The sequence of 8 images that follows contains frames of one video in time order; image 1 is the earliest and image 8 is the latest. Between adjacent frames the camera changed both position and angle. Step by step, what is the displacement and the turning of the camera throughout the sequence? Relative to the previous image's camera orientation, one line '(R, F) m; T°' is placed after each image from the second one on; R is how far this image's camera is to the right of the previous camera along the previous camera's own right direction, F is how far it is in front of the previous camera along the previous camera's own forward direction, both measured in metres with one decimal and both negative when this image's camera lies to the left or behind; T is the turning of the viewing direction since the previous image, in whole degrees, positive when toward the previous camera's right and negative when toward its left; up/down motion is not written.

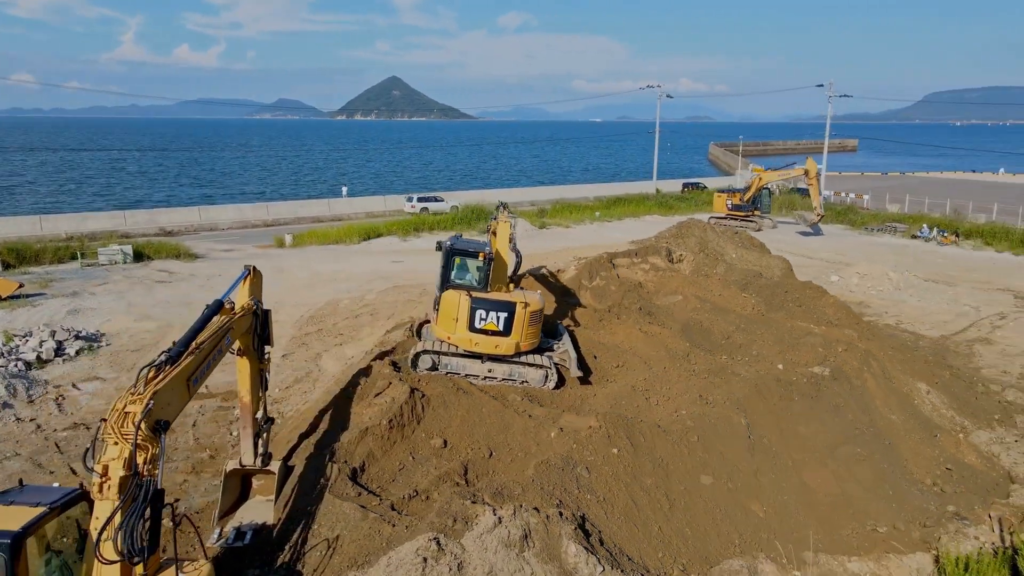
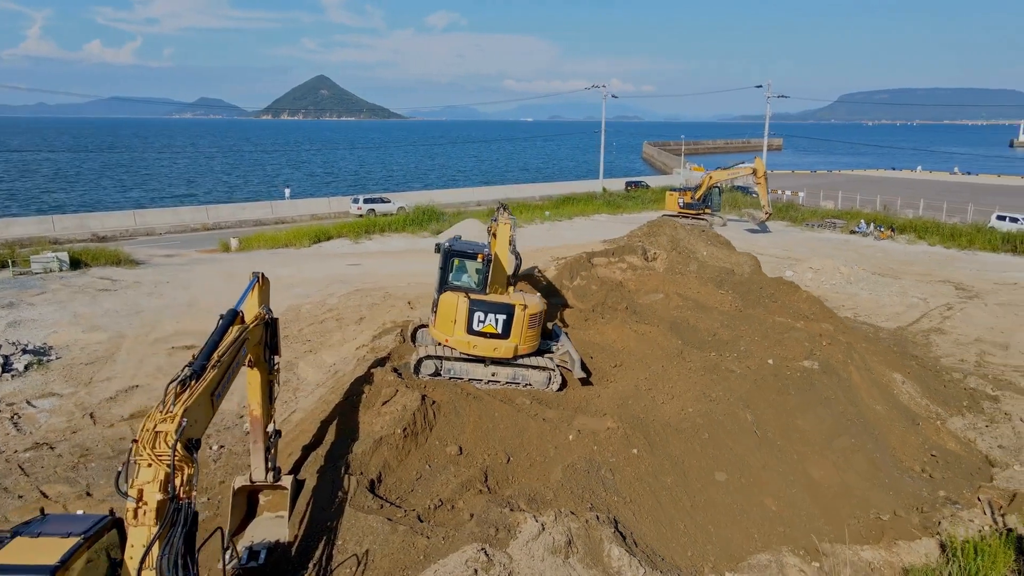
(-0.8, +0.1) m; +5°
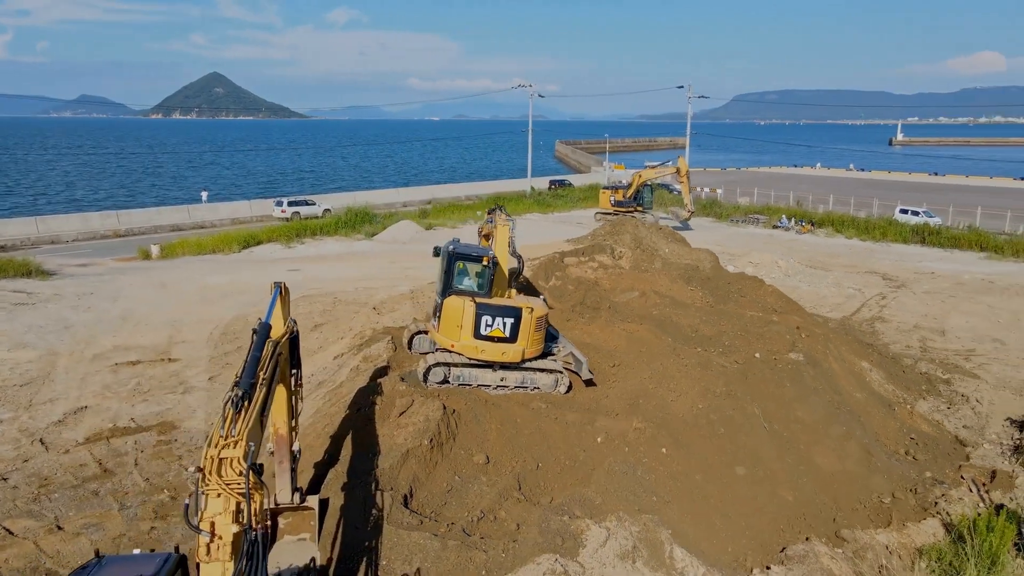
(-1.2, +0.2) m; +7°
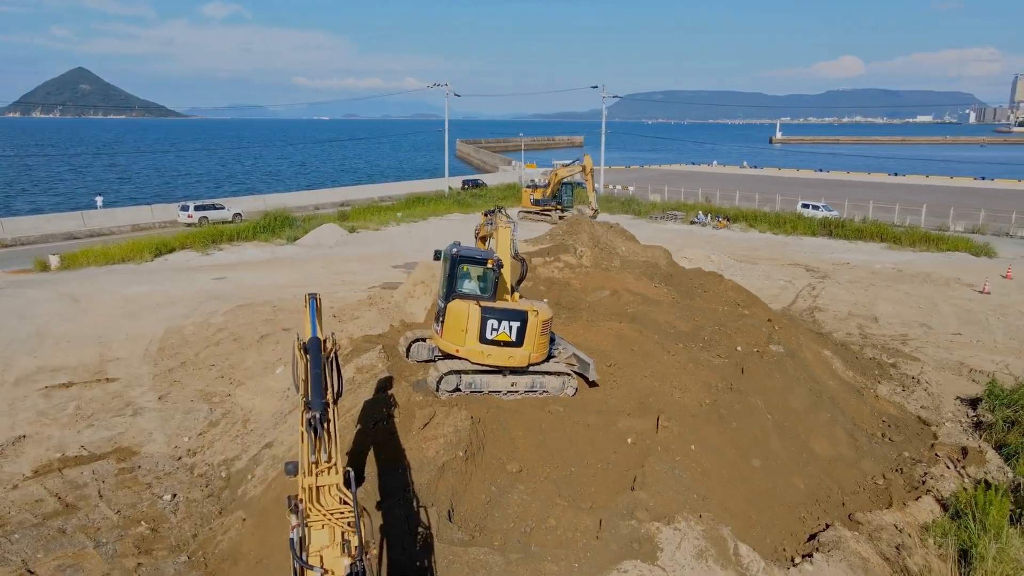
(-1.3, +0.2) m; +8°
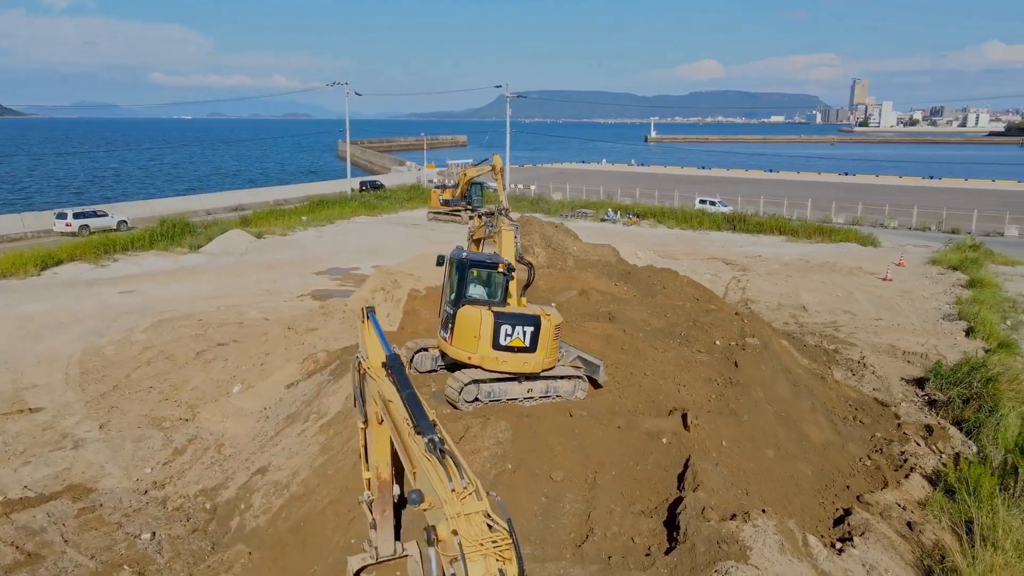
(-1.5, +0.3) m; +9°
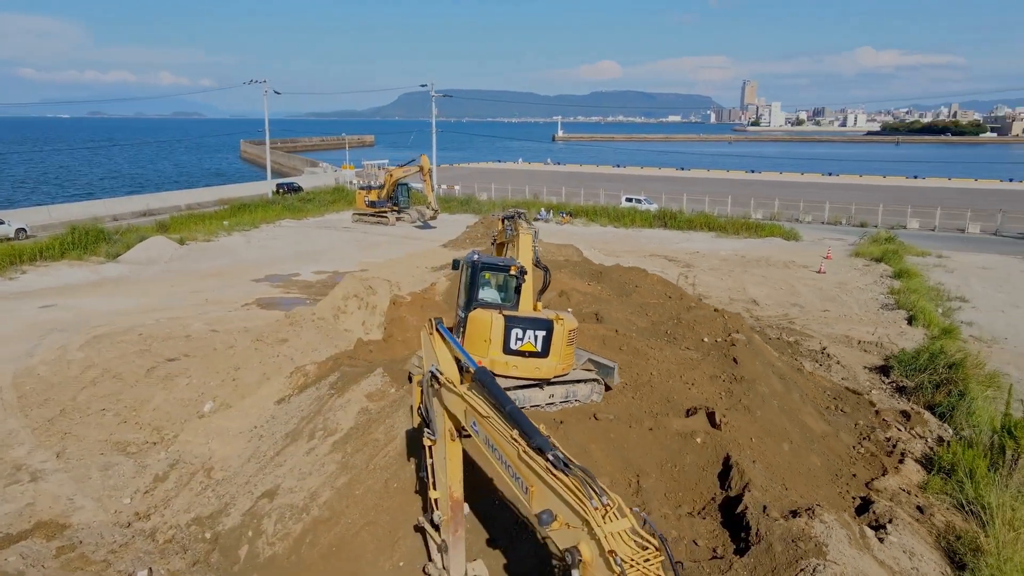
(-1.3, +0.3) m; +7°
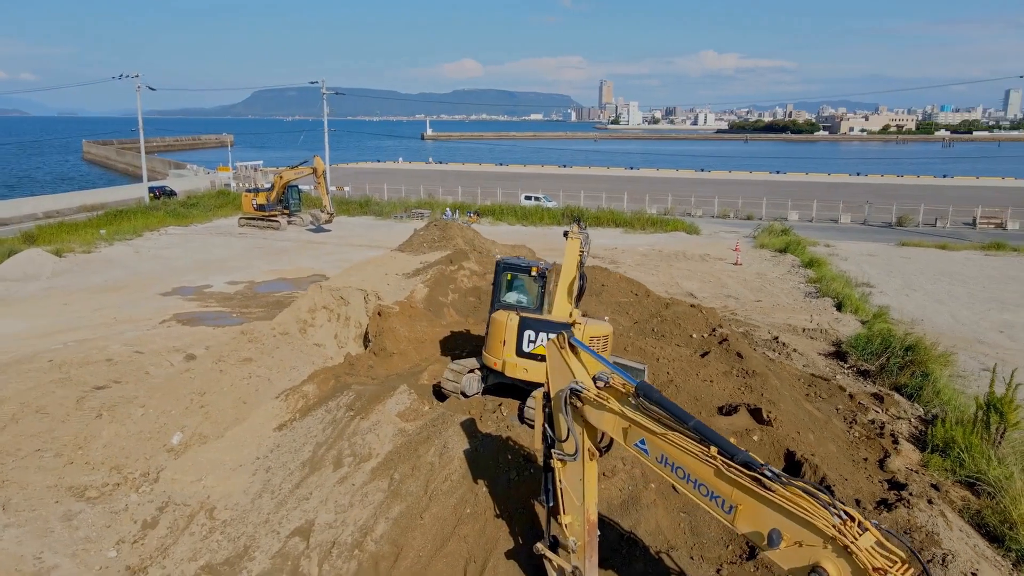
(-1.9, +0.5) m; +10°
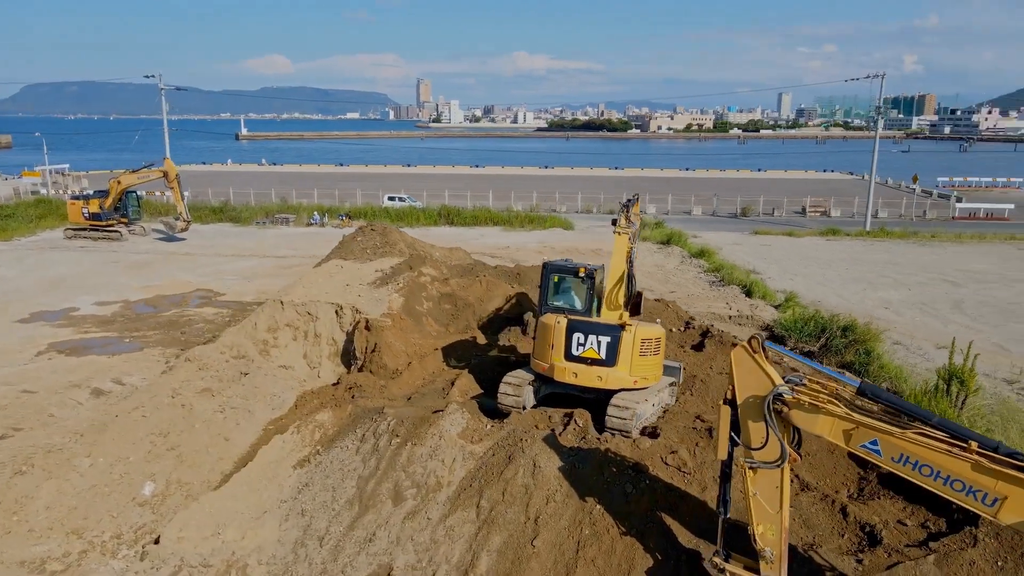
(-2.4, +0.7) m; +13°
